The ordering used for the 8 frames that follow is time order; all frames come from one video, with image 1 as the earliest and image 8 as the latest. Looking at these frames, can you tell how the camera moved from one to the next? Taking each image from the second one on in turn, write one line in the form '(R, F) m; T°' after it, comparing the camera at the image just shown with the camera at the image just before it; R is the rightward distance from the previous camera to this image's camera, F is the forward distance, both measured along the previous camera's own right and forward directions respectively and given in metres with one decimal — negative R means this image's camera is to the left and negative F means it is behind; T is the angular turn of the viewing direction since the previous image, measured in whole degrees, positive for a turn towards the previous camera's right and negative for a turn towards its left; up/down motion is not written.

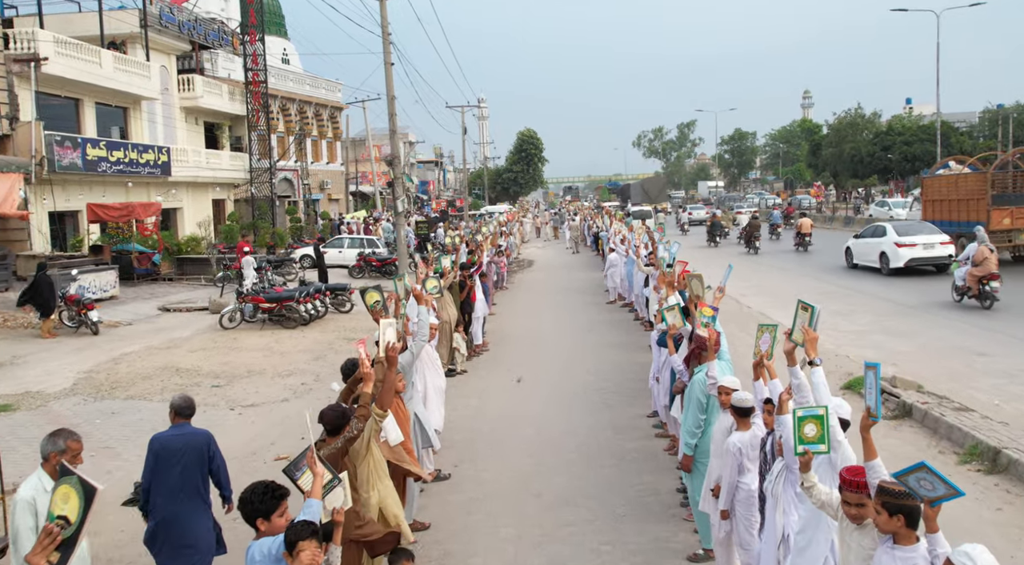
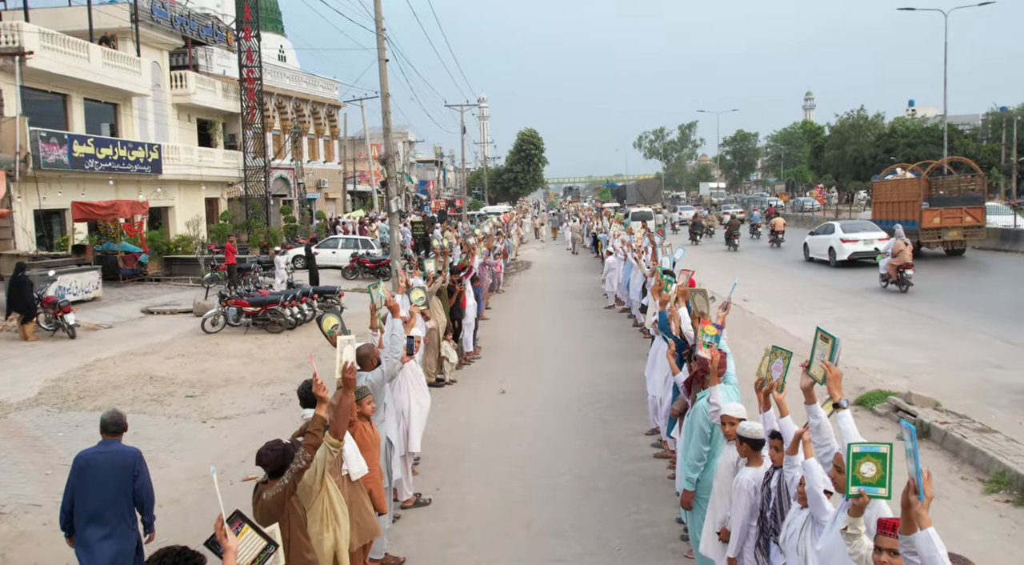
(+0.1, +0.6) m; 0°
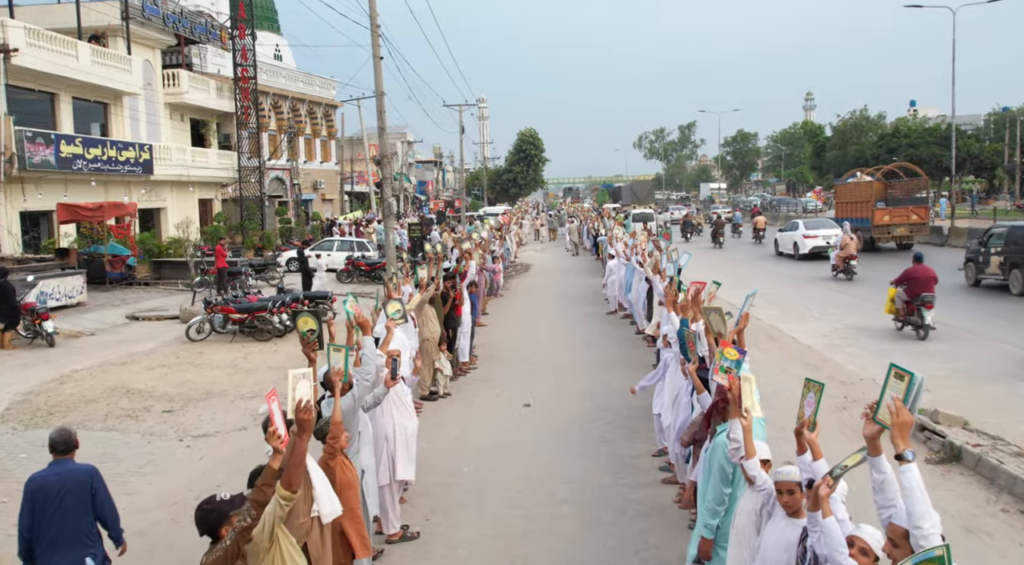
(0.0, +0.6) m; 0°
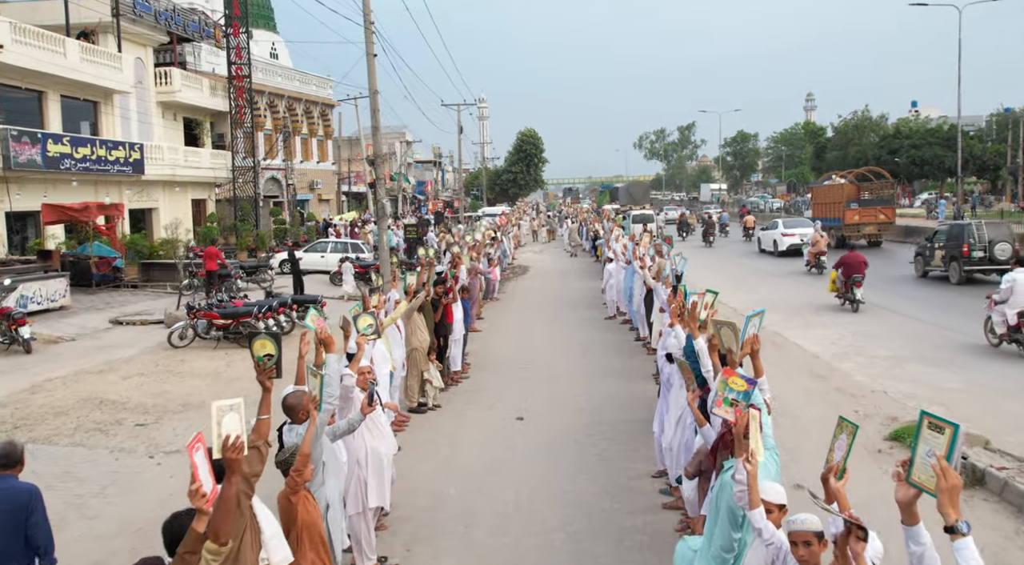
(+0.1, +0.5) m; 0°
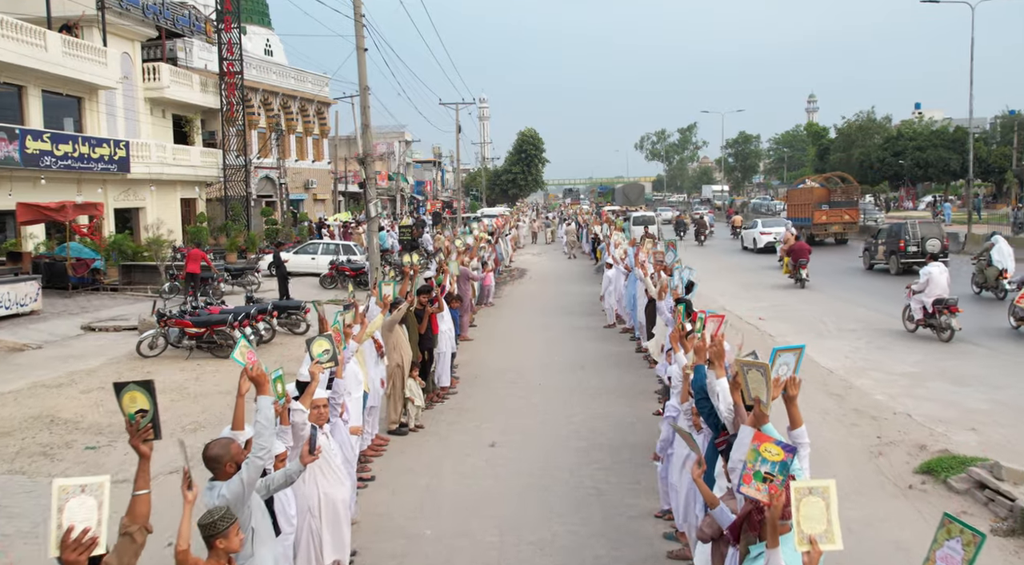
(+0.1, +0.8) m; 0°
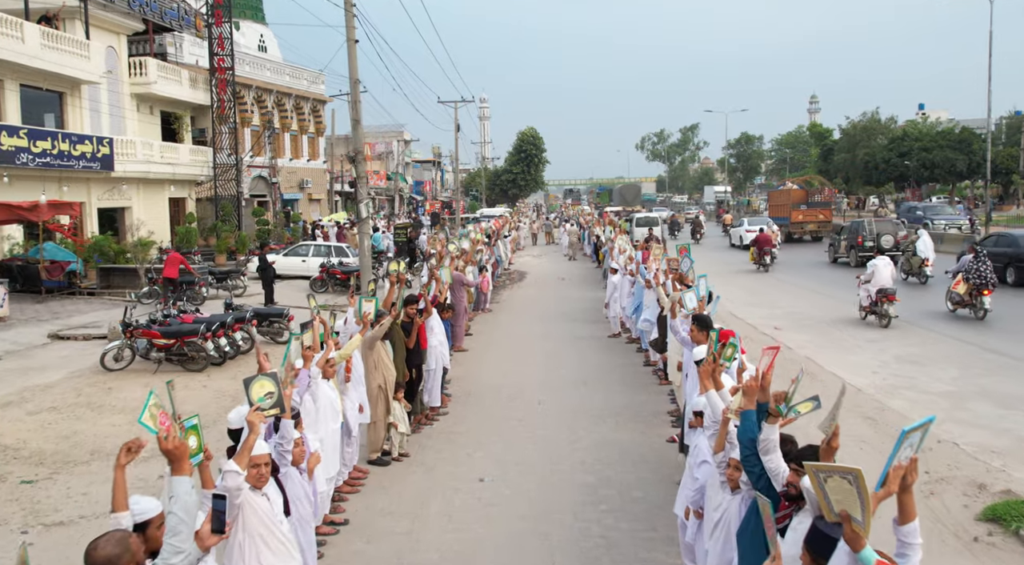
(0.0, +1.0) m; 0°
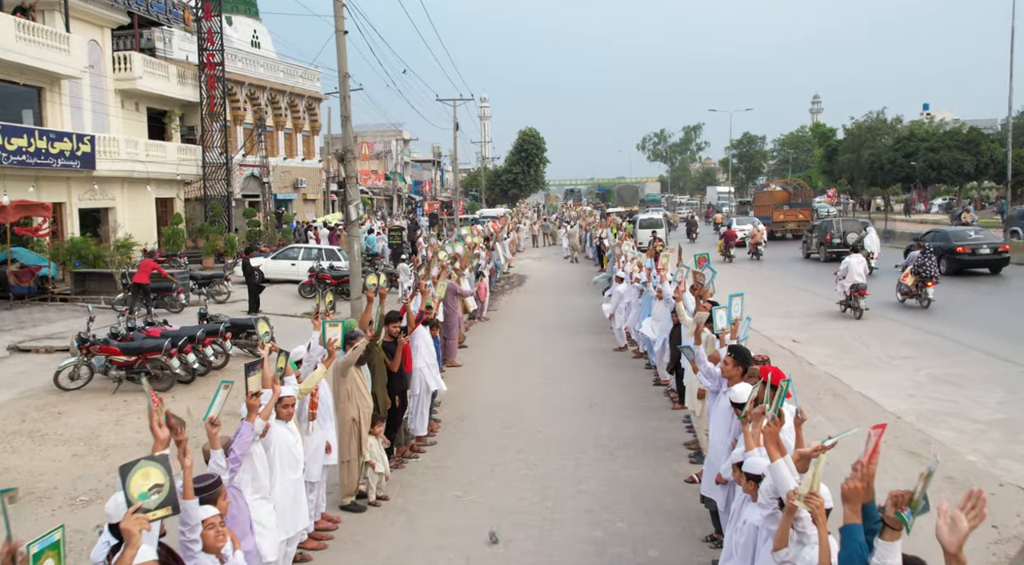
(0.0, +1.1) m; 0°
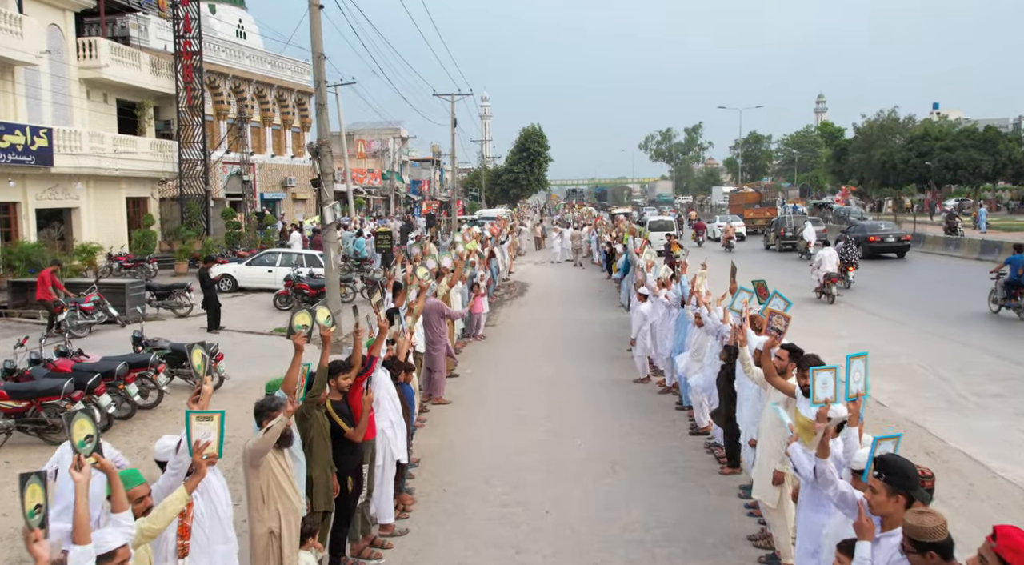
(0.0, +2.3) m; 0°
